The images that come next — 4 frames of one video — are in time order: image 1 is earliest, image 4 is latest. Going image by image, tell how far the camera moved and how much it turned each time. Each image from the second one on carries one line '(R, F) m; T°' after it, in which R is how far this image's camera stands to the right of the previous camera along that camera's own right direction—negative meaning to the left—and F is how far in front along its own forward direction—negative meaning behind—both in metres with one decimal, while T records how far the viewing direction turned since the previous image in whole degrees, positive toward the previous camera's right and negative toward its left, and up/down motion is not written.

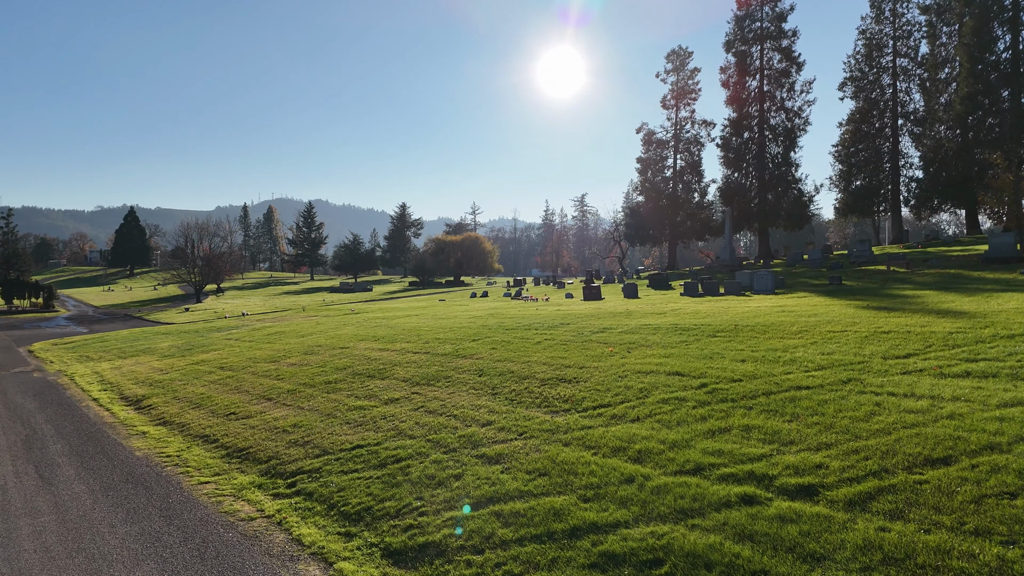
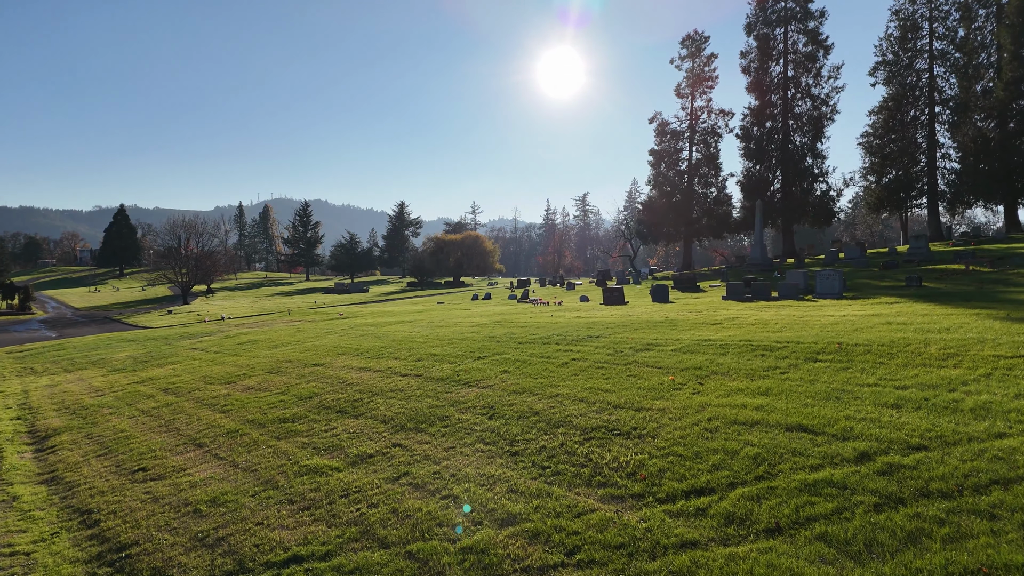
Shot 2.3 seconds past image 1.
(-0.3, +3.4) m; 0°
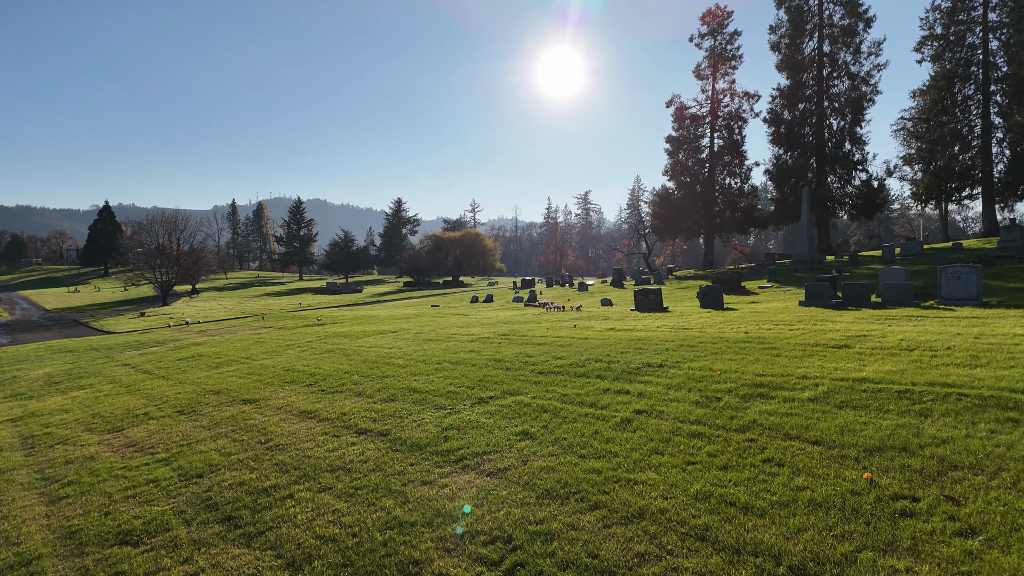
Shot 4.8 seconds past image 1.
(-0.2, +4.4) m; 0°
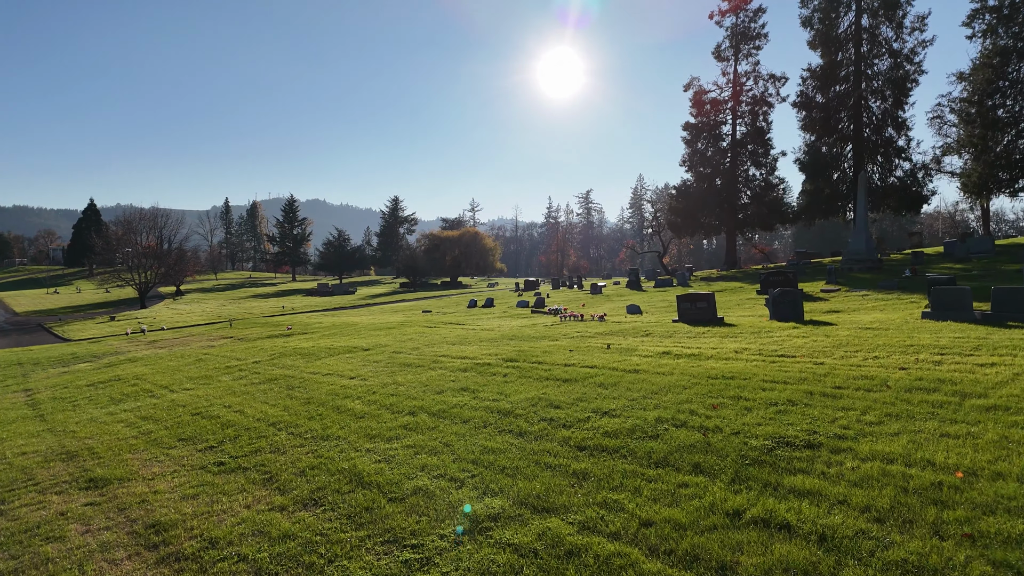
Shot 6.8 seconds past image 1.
(-0.1, +4.0) m; 0°
